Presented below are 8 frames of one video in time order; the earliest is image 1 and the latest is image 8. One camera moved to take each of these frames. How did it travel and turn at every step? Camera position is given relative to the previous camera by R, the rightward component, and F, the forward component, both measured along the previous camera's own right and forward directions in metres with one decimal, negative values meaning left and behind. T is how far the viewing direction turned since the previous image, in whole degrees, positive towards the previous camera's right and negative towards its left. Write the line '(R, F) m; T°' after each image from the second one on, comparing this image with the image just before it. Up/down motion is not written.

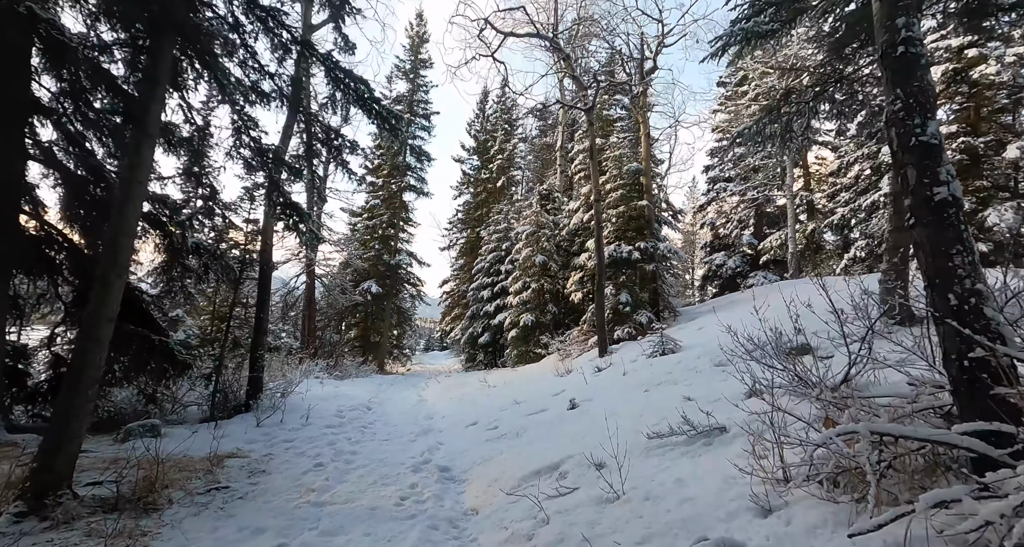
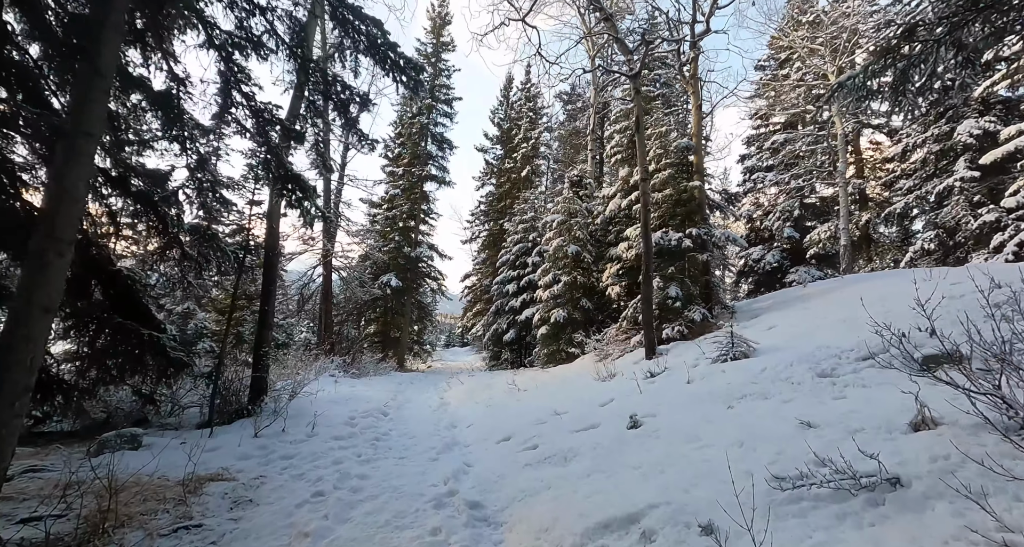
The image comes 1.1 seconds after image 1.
(-0.3, +1.5) m; -2°
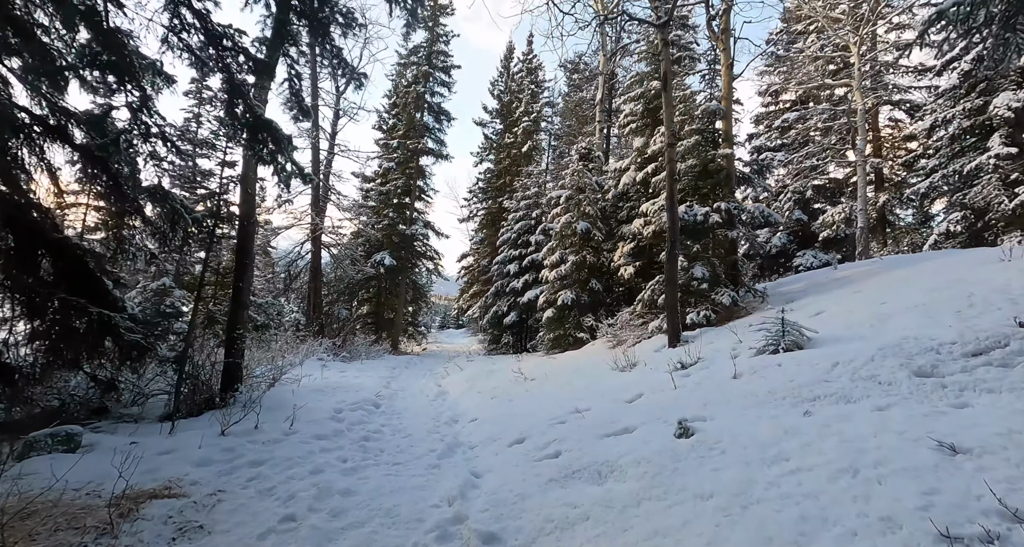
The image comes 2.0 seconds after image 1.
(-0.3, +1.2) m; +1°
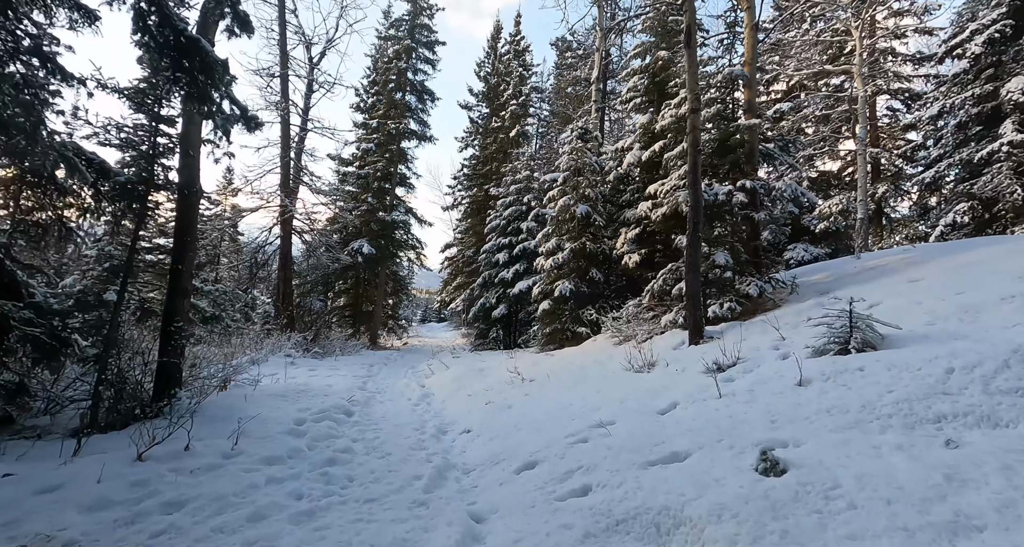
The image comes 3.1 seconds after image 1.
(-0.3, +1.5) m; +2°
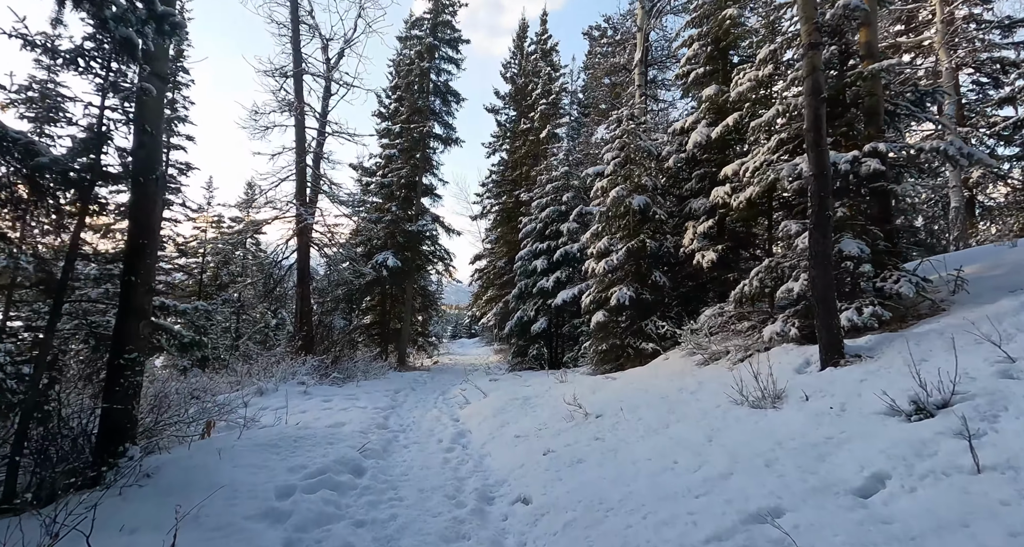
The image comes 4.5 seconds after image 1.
(-0.4, +2.2) m; -3°
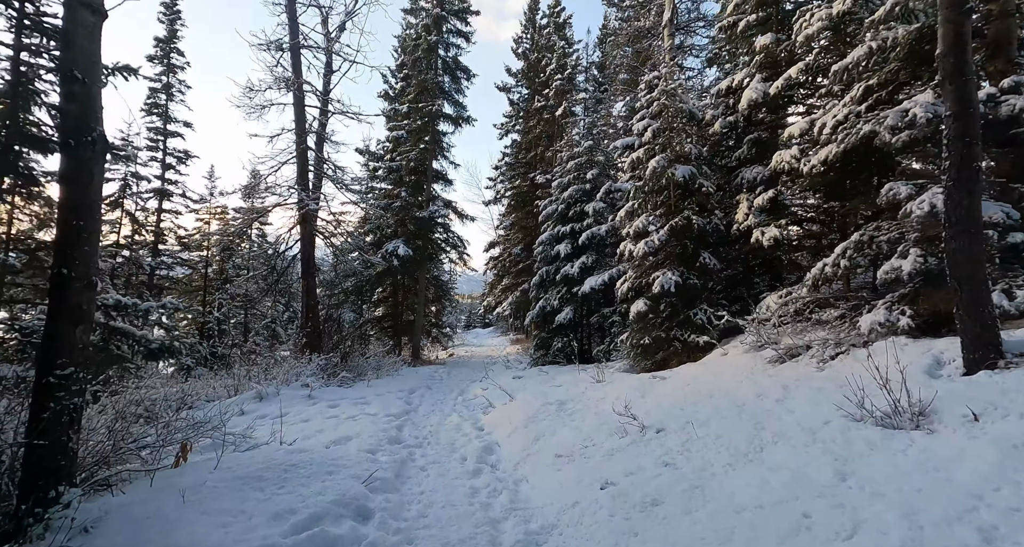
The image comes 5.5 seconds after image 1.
(-0.3, +1.5) m; -1°
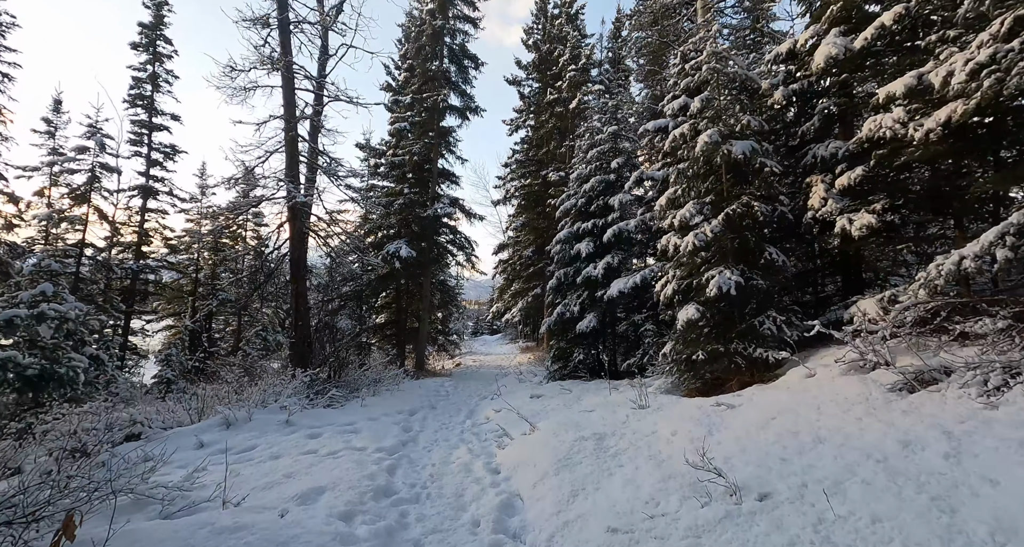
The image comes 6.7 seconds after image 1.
(-0.2, +1.9) m; -1°
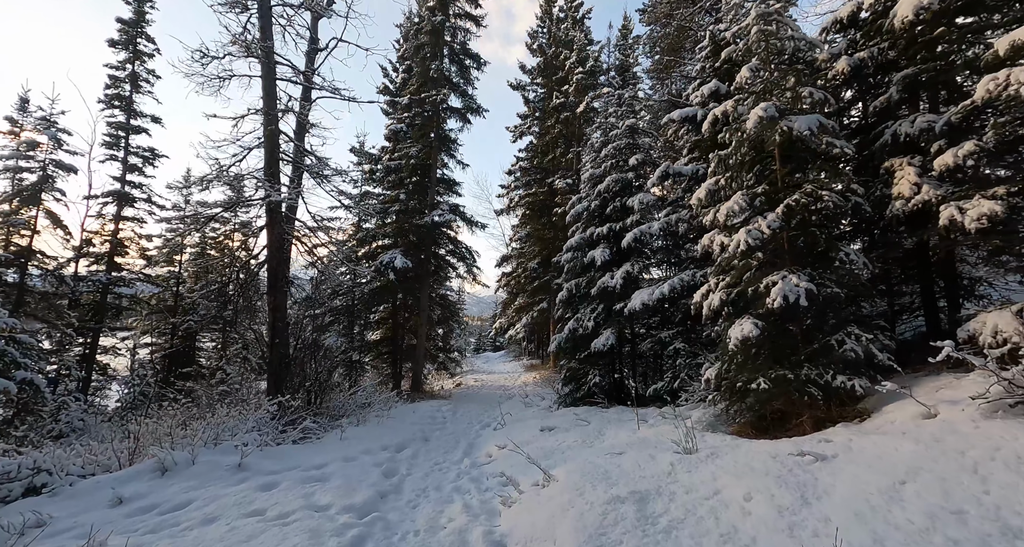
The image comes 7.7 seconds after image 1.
(-0.1, +1.8) m; 0°
